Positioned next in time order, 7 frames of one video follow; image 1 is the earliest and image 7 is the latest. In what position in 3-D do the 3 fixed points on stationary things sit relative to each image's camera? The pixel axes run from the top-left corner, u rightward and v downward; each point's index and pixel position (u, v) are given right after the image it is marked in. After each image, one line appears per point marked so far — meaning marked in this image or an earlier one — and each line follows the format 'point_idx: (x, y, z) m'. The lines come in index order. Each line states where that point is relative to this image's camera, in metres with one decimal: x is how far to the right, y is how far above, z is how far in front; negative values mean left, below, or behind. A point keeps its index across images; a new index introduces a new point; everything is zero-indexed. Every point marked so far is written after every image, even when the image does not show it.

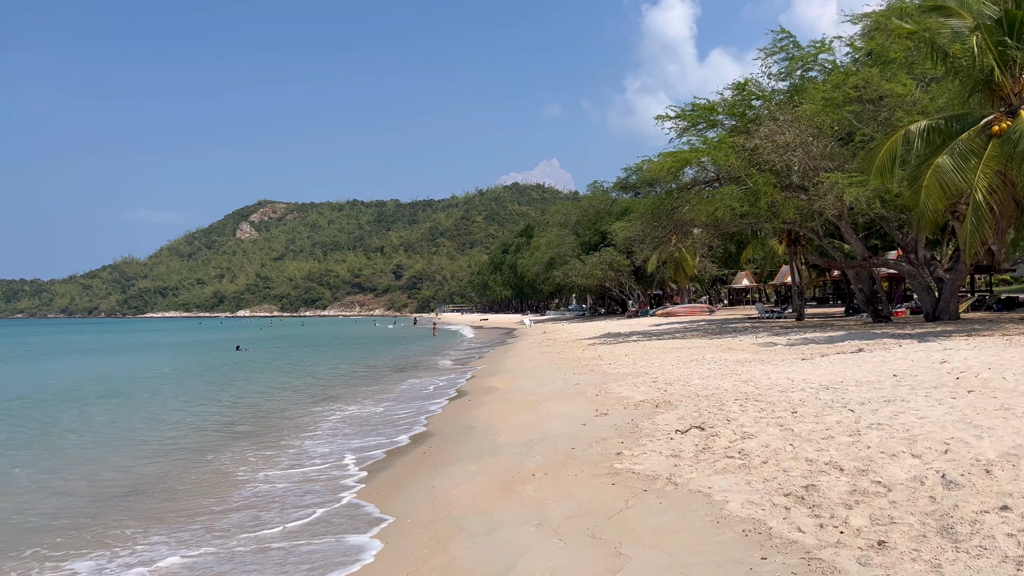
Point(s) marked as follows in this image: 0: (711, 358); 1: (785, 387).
0: (+3.6, -1.3, +14.4) m
1: (+3.2, -1.2, +9.3) m
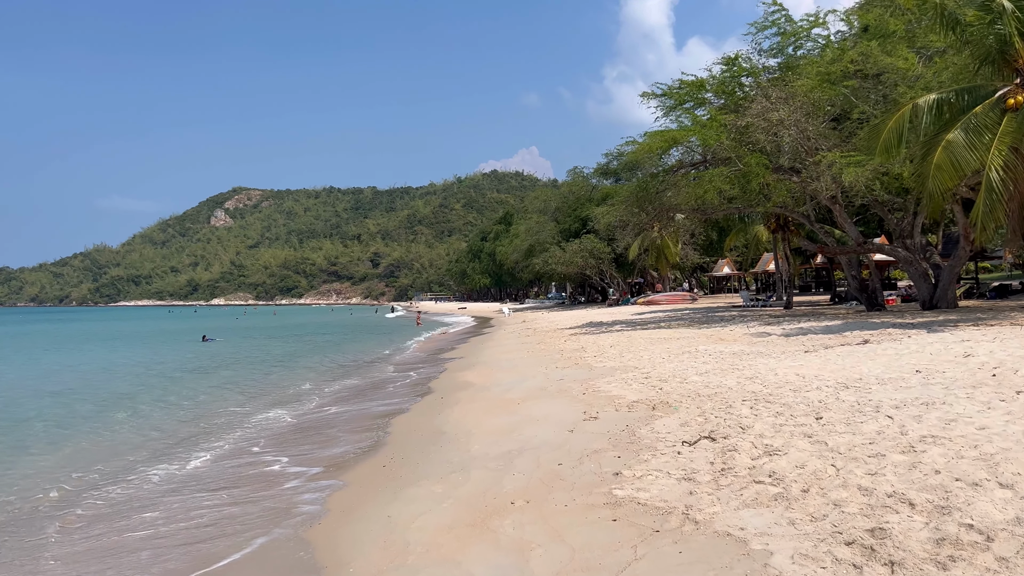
0: (+3.2, -1.1, +13.3) m
1: (+3.0, -1.0, +8.2) m
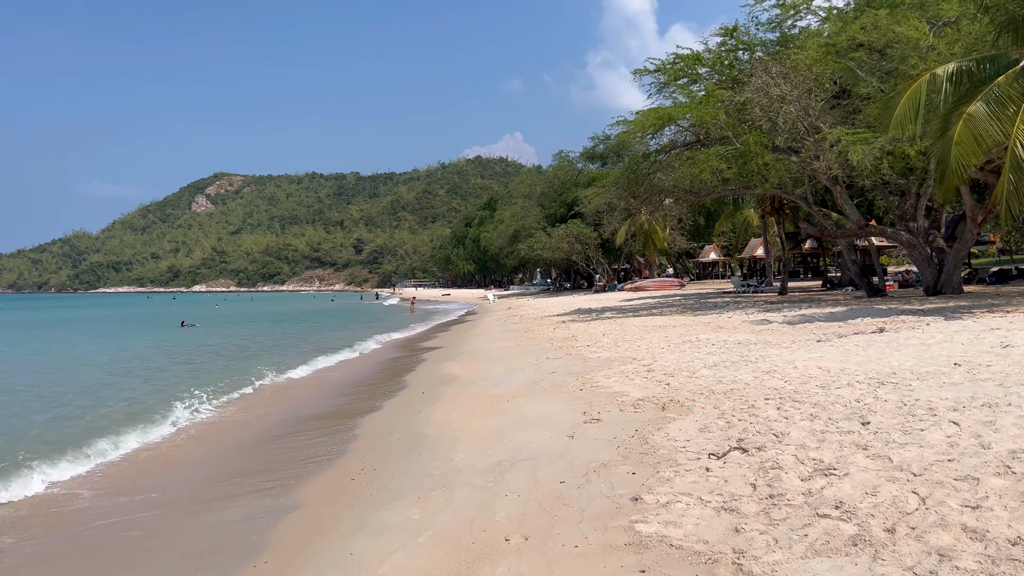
0: (+3.0, -0.8, +12.4) m
1: (+2.9, -0.9, +7.3) m
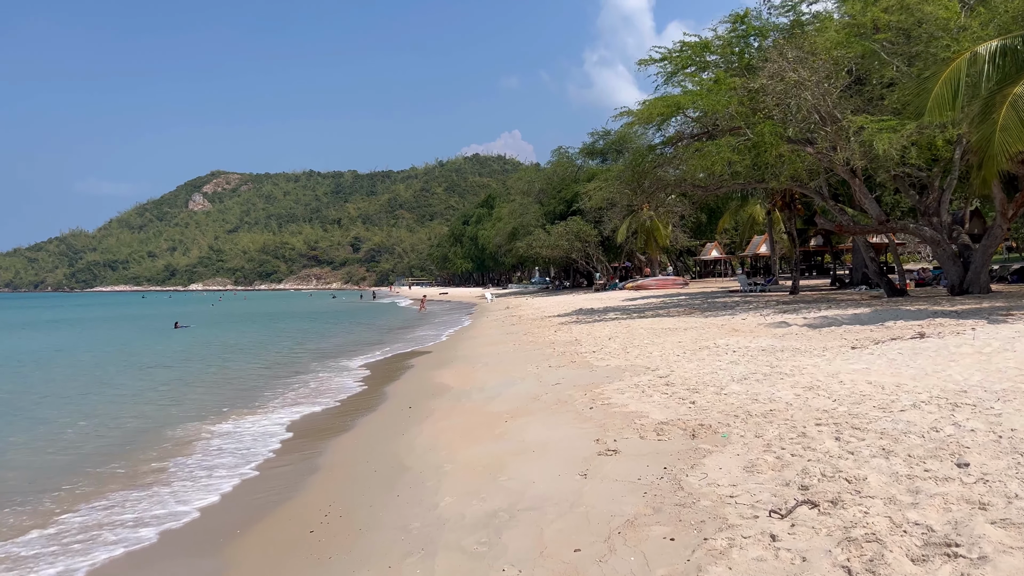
0: (+3.0, -0.8, +11.2) m
1: (+2.9, -0.9, +6.1) m
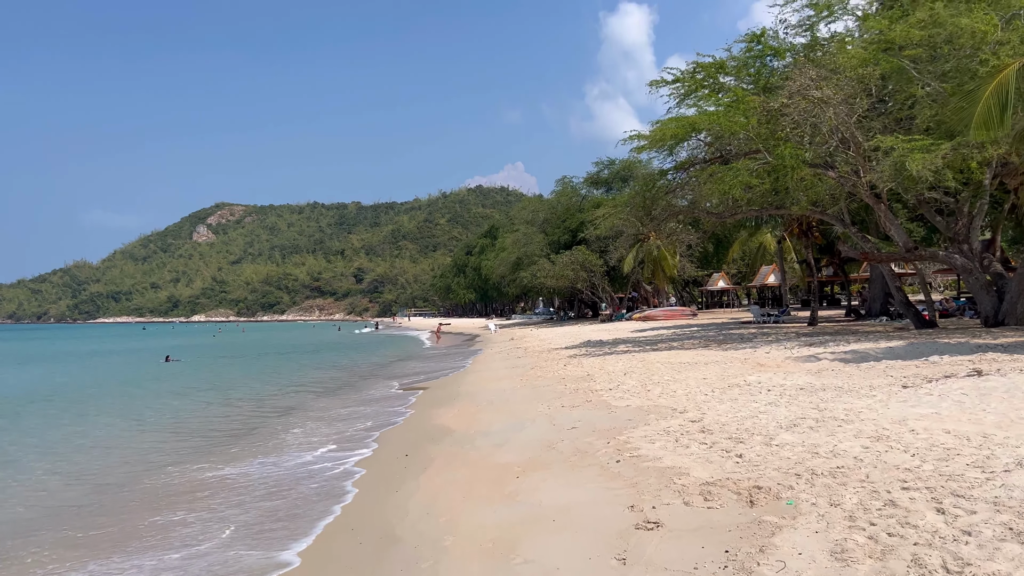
0: (+3.1, -1.2, +10.2) m
1: (+3.0, -1.1, +5.1) m
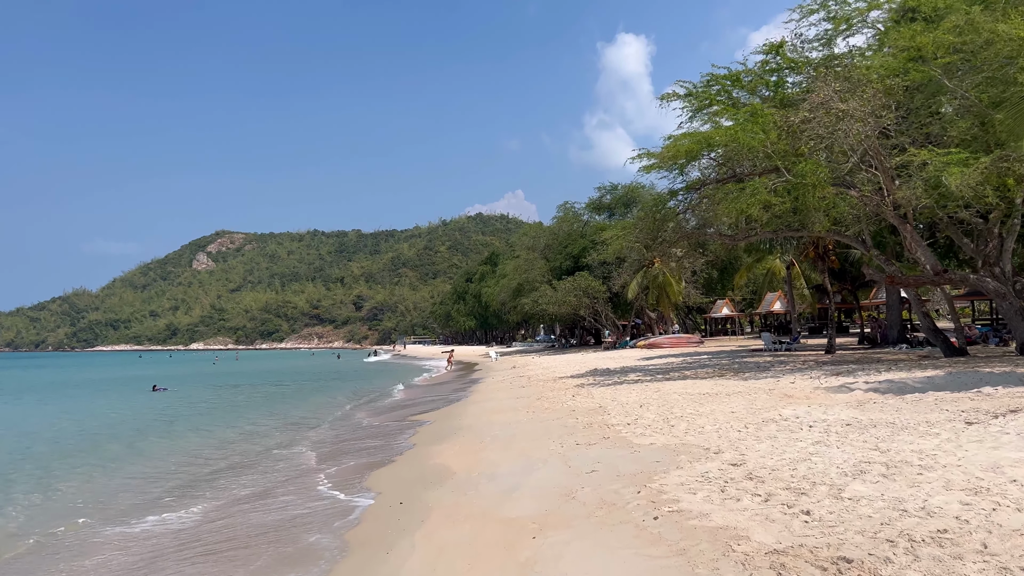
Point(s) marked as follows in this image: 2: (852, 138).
0: (+3.2, -1.5, +9.1) m
1: (+3.1, -1.2, +4.0) m
2: (+6.3, +2.8, +14.4) m
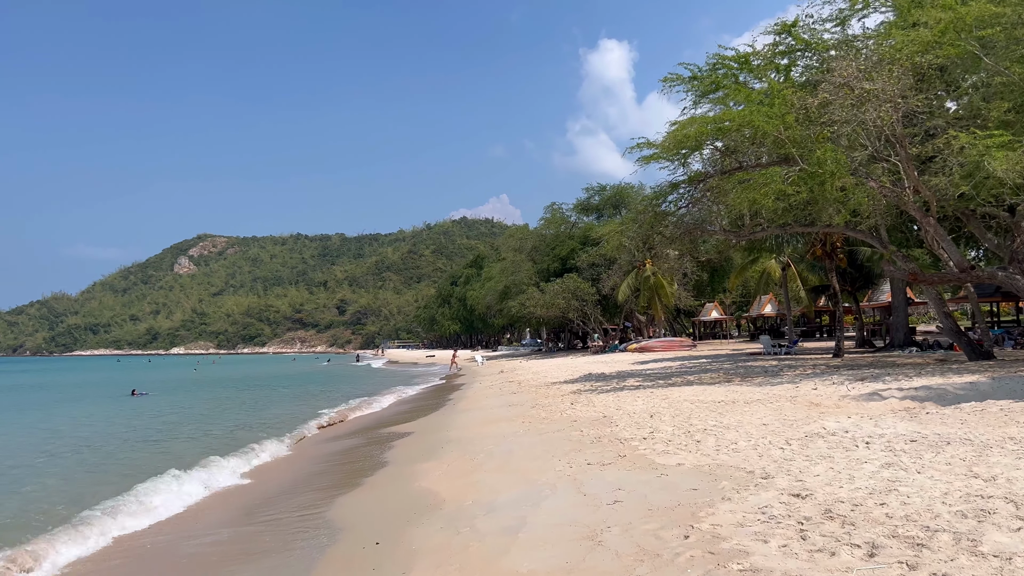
0: (+3.2, -1.4, +7.7) m
1: (+3.2, -1.1, +2.7) m
2: (+6.2, +2.8, +13.1) m
